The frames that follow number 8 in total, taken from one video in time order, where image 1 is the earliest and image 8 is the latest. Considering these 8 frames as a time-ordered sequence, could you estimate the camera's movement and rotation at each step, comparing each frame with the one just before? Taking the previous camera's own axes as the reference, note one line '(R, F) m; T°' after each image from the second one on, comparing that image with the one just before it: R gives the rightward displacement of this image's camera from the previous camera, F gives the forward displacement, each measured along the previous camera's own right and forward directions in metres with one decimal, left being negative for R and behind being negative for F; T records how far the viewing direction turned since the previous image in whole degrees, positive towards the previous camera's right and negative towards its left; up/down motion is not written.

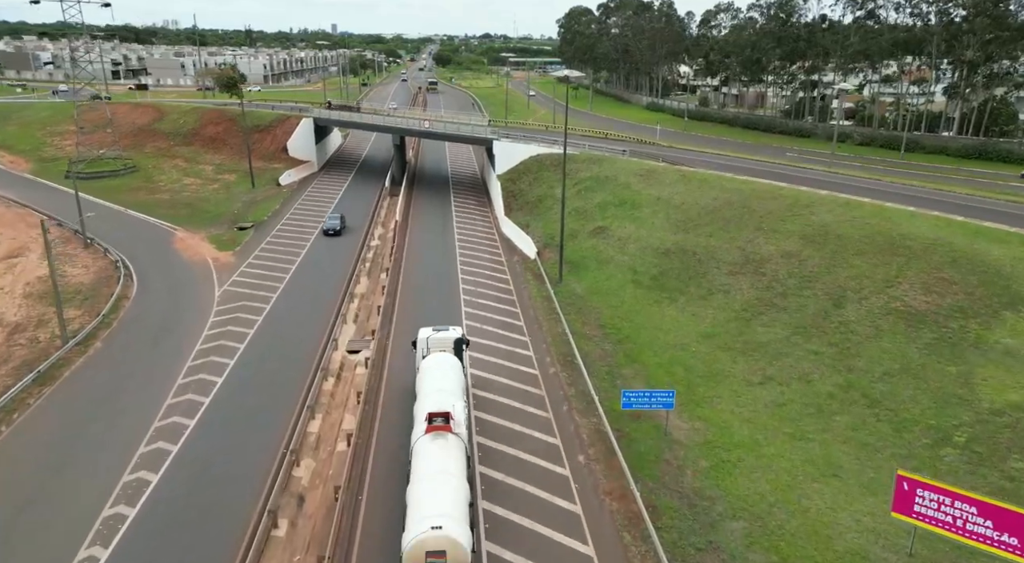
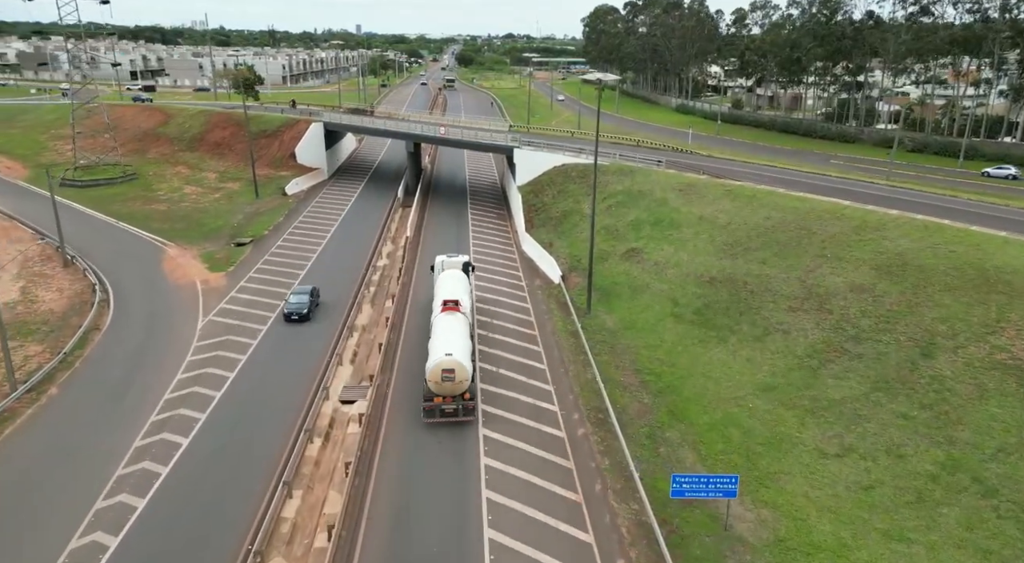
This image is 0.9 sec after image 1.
(-0.1, +4.3) m; -2°
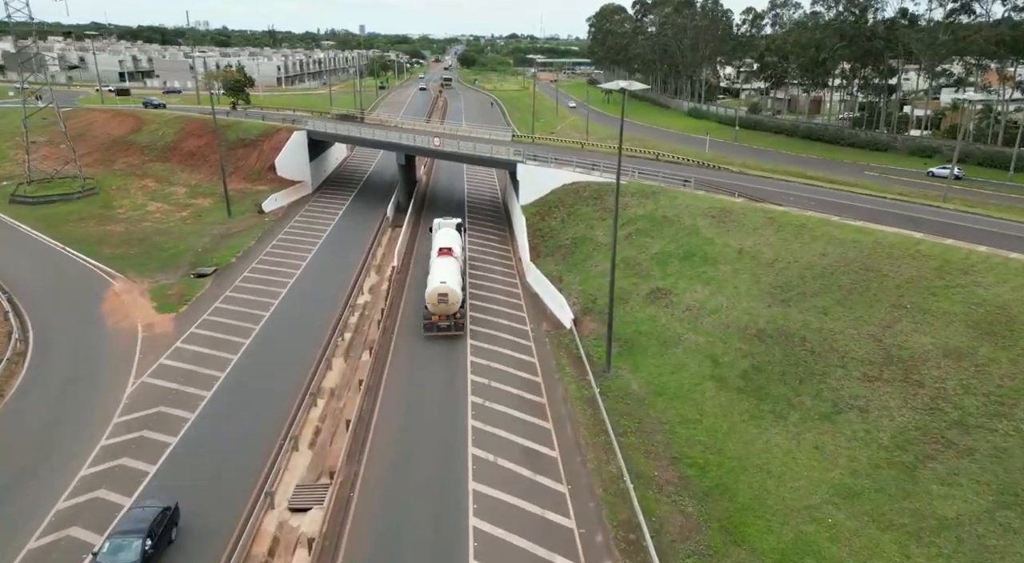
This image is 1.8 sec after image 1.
(0.0, +5.7) m; 0°
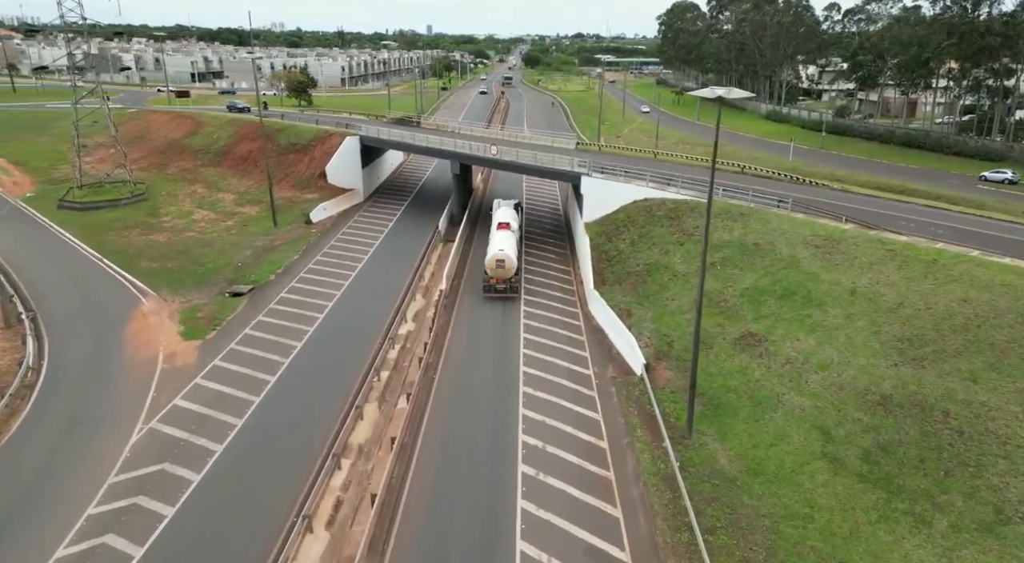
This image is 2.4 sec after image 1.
(-0.3, +4.1) m; -5°
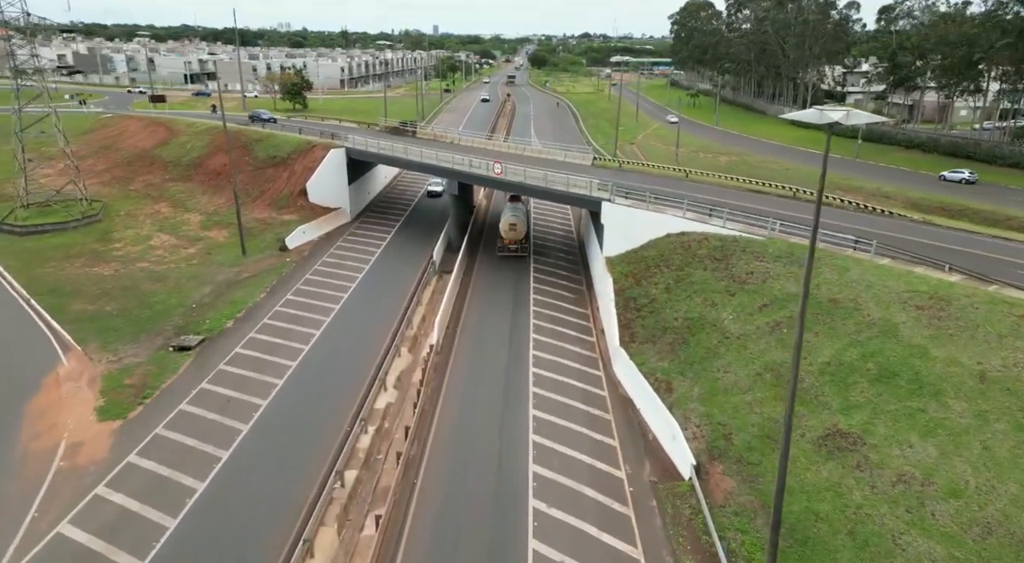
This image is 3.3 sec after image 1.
(-0.1, +6.1) m; -1°
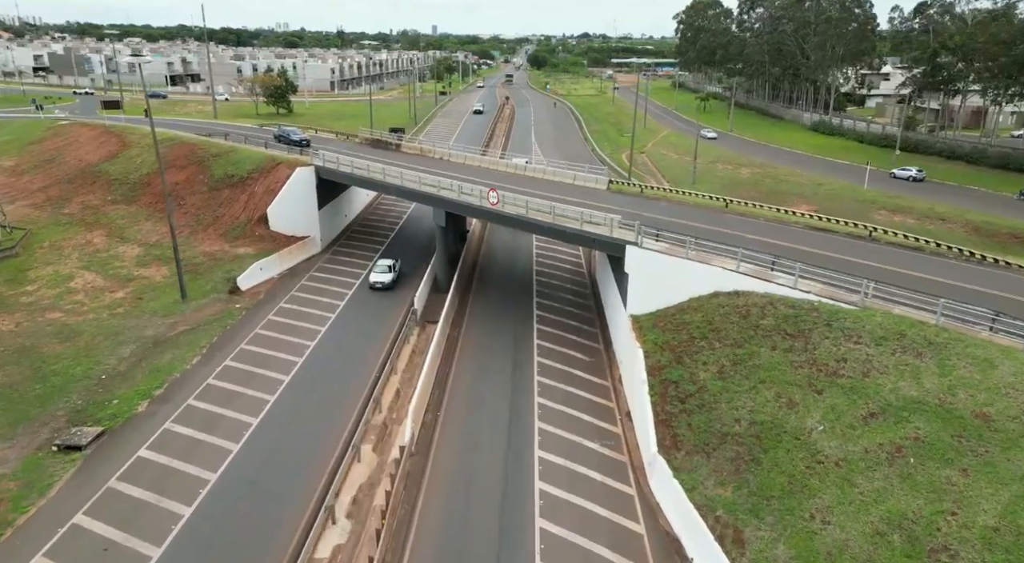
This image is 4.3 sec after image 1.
(0.0, +6.8) m; 0°
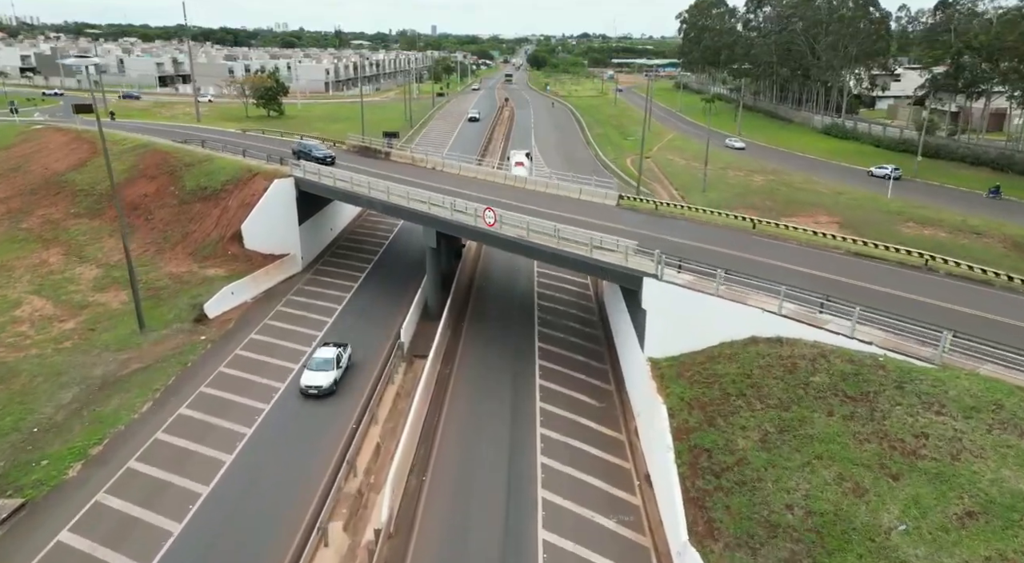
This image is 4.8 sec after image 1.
(0.0, +3.4) m; 0°
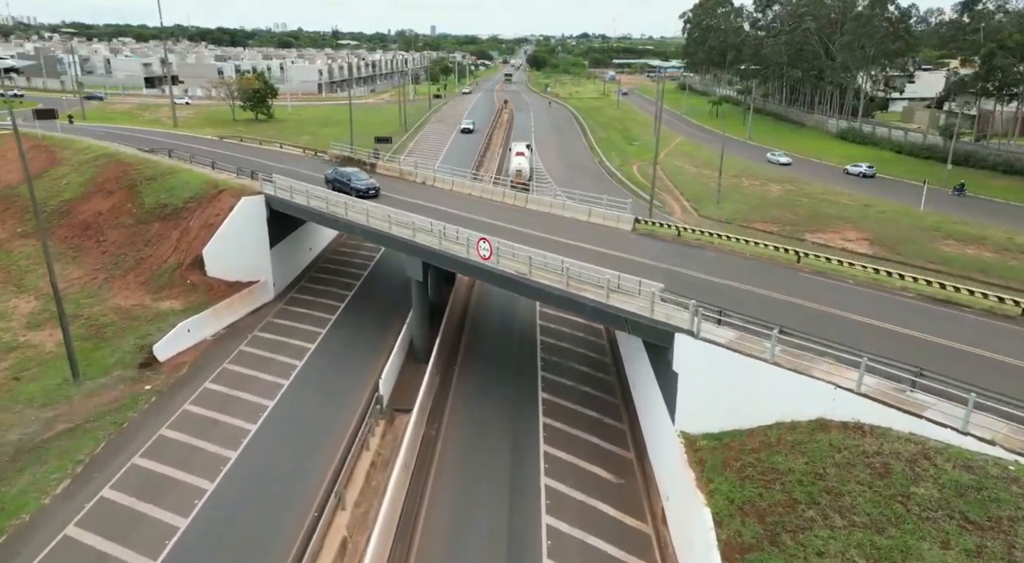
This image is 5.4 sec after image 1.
(0.0, +4.1) m; 0°
